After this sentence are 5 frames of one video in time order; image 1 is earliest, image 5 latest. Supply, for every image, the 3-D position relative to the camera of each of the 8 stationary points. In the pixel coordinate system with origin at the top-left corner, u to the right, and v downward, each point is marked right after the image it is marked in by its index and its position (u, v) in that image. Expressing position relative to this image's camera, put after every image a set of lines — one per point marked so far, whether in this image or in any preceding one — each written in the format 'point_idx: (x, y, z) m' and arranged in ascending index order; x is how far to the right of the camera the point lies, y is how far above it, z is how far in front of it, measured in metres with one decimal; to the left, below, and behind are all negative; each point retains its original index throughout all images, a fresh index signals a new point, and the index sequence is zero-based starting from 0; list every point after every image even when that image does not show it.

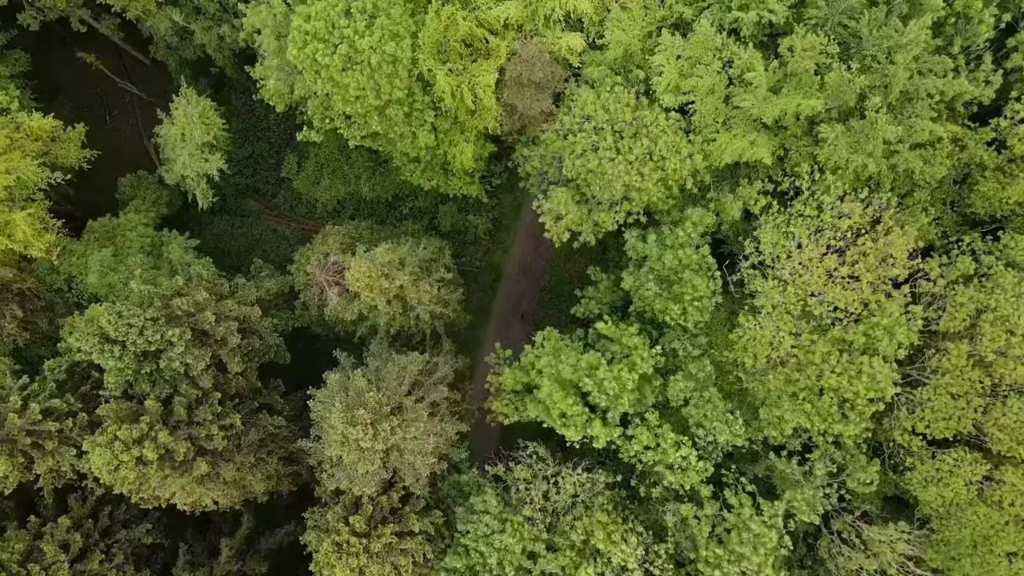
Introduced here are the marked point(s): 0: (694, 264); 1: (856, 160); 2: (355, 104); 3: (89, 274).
0: (+5.1, +0.3, +17.4) m
1: (+8.9, +3.4, +16.8) m
2: (-4.2, +5.0, +17.9) m
3: (-11.7, +0.5, +18.1) m
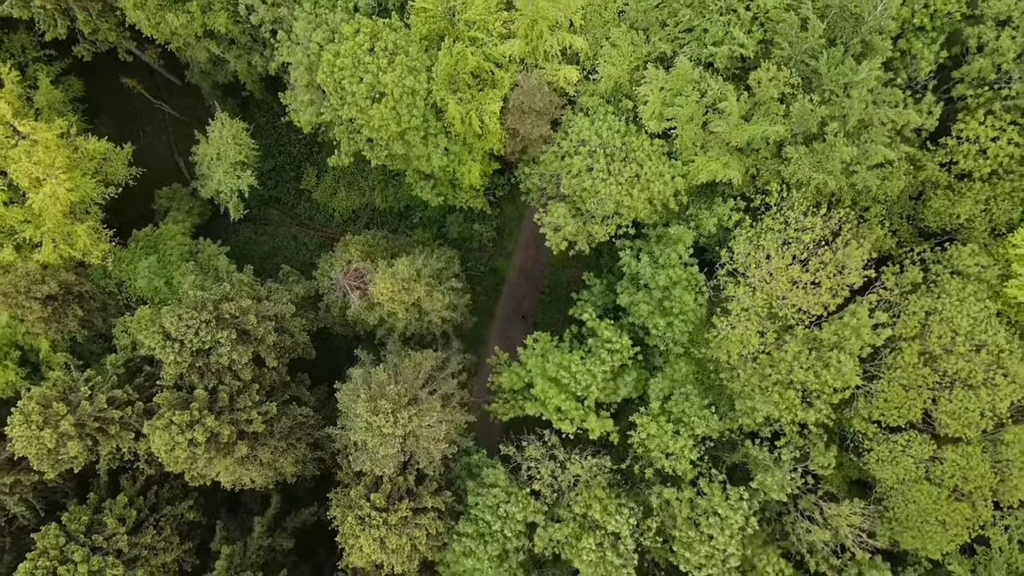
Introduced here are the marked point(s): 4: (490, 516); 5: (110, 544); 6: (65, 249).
0: (+5.2, +0.2, +19.7) m
1: (+8.9, +3.3, +19.1) m
2: (-4.1, +4.8, +20.3) m
3: (-11.6, +0.3, +20.4) m
4: (-0.6, -7.1, +19.3) m
5: (-11.3, -7.2, +18.4) m
6: (-13.3, +1.2, +19.4) m
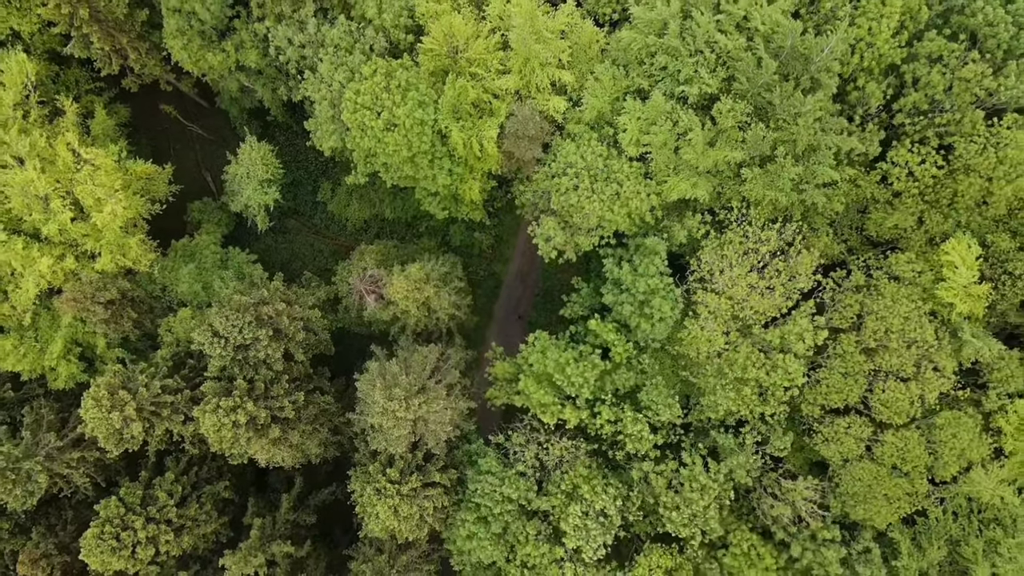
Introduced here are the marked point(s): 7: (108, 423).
0: (+5.1, 0.0, +22.7) m
1: (+8.8, +3.2, +22.0) m
2: (-4.3, +4.7, +23.2) m
3: (-11.8, +0.2, +23.3) m
4: (-0.7, -7.3, +22.2) m
5: (-11.5, -7.4, +21.3) m
6: (-13.4, +1.0, +22.3) m
7: (-12.3, -4.1, +20.0) m
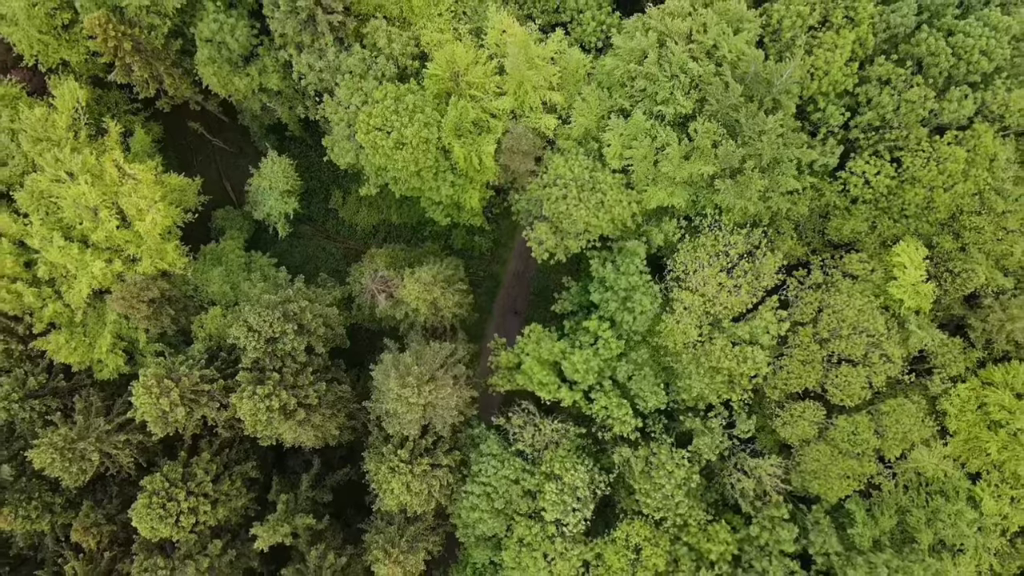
0: (+4.9, +0.1, +25.4) m
1: (+8.7, +3.3, +24.8) m
2: (-4.4, +4.7, +25.9) m
3: (-11.9, +0.2, +26.0) m
4: (-0.8, -7.2, +25.0) m
5: (-11.6, -7.4, +24.1) m
6: (-13.6, +1.0, +25.0) m
7: (-12.4, -4.1, +22.7) m
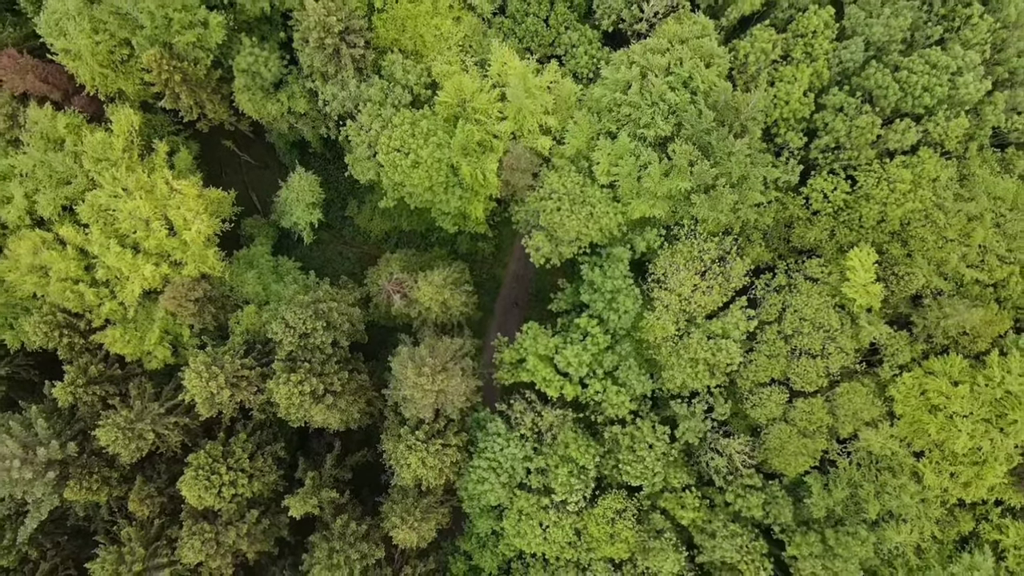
0: (+4.9, +0.1, +28.9) m
1: (+8.7, +3.2, +28.3) m
2: (-4.4, +4.7, +29.4) m
3: (-11.9, +0.1, +29.5) m
4: (-0.8, -7.3, +28.4) m
5: (-11.5, -7.4, +27.5) m
6: (-13.5, +1.0, +28.5) m
7: (-12.4, -4.2, +26.1) m
